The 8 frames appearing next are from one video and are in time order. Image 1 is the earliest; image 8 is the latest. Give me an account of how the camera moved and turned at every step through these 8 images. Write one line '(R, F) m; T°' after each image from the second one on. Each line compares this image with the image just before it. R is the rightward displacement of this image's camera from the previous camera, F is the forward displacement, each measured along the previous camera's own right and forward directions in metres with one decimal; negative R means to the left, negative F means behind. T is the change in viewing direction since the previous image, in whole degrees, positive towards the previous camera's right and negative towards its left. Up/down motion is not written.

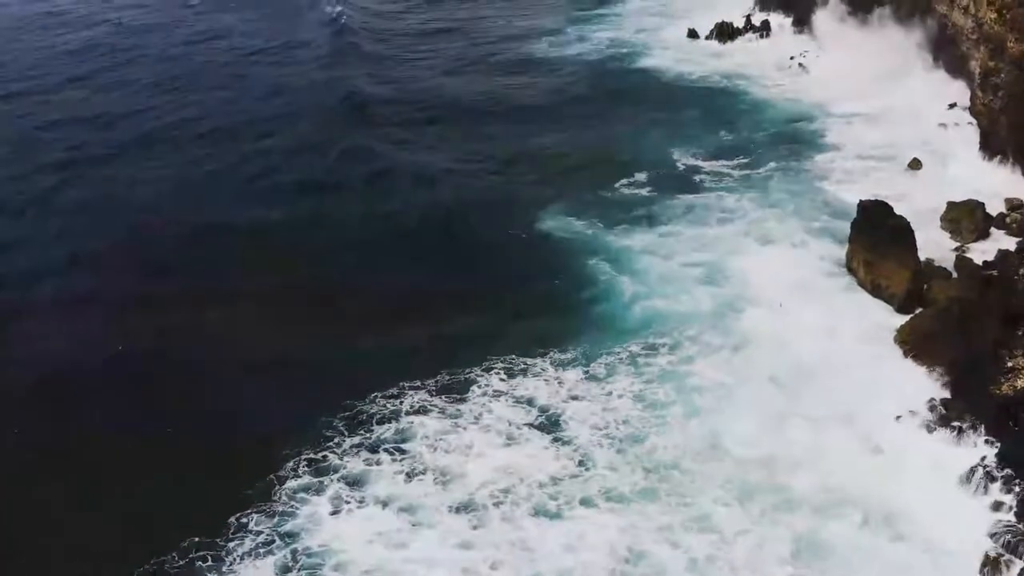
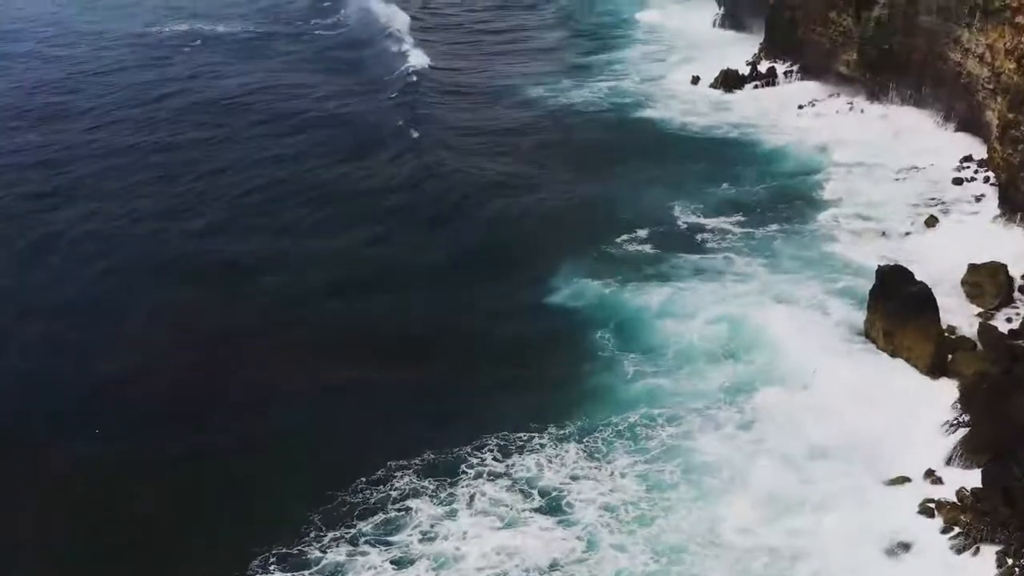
(0.0, +1.3) m; 0°
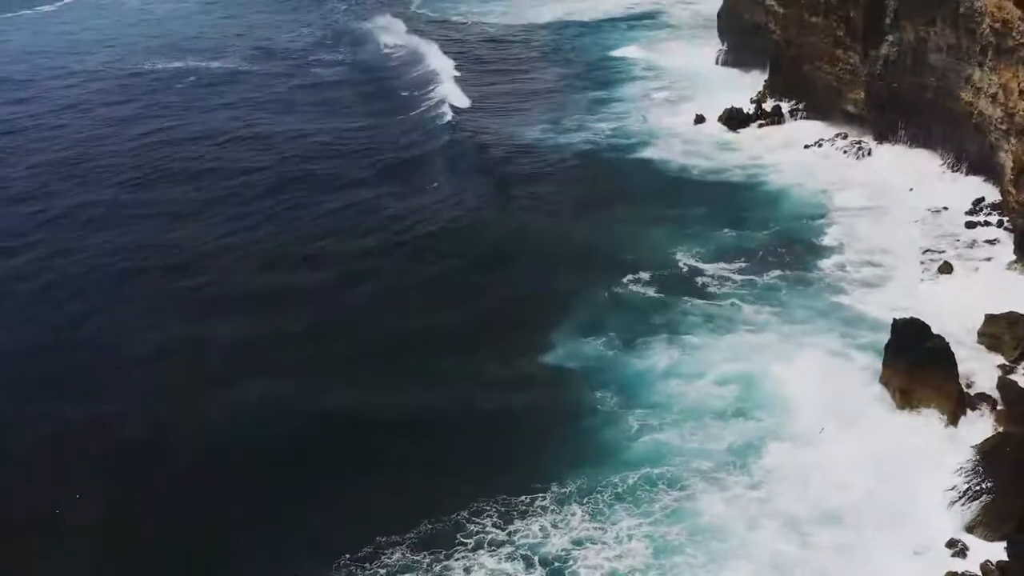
(0.0, +0.9) m; 0°
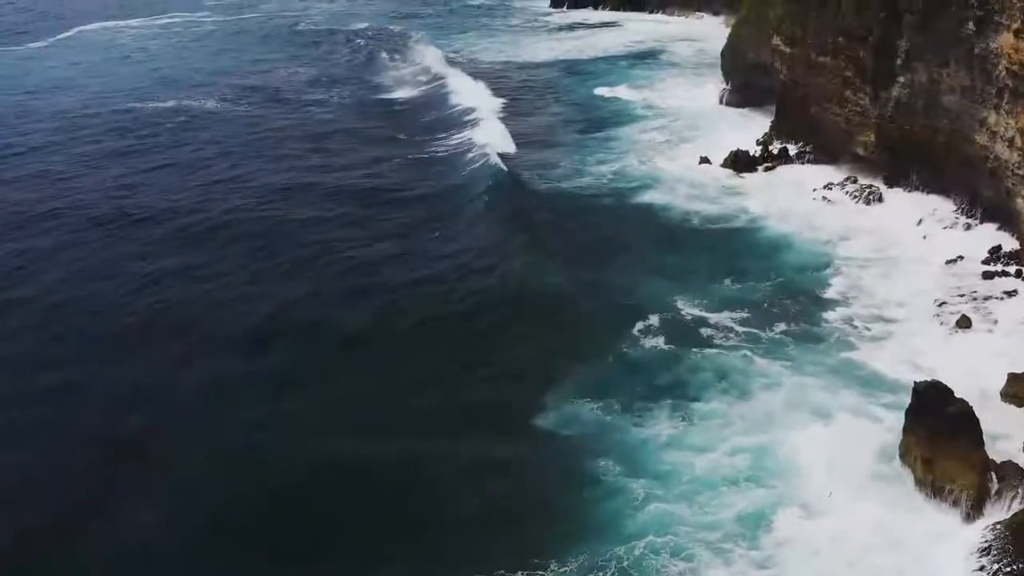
(0.0, +1.1) m; 0°
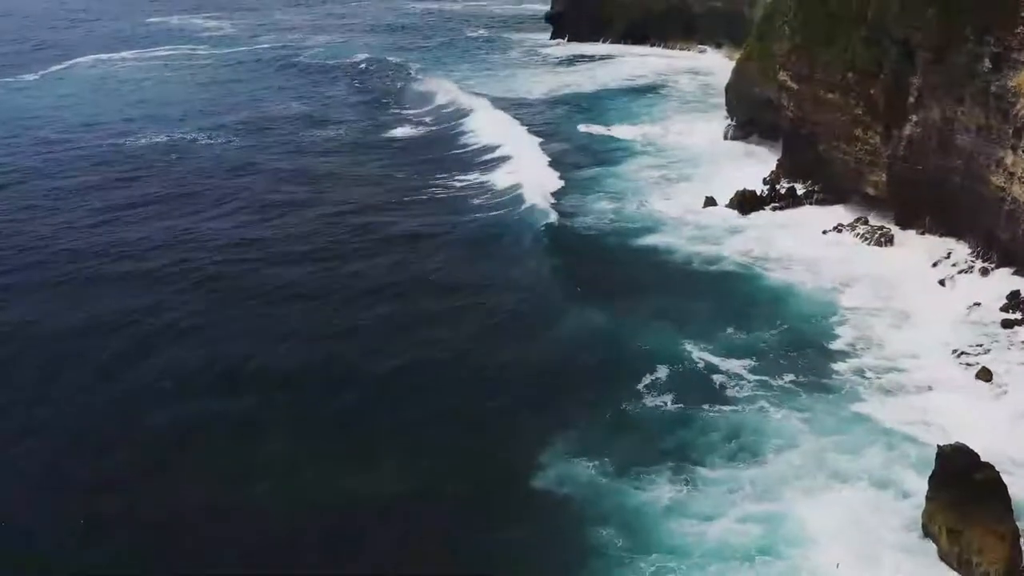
(0.0, +1.1) m; 0°
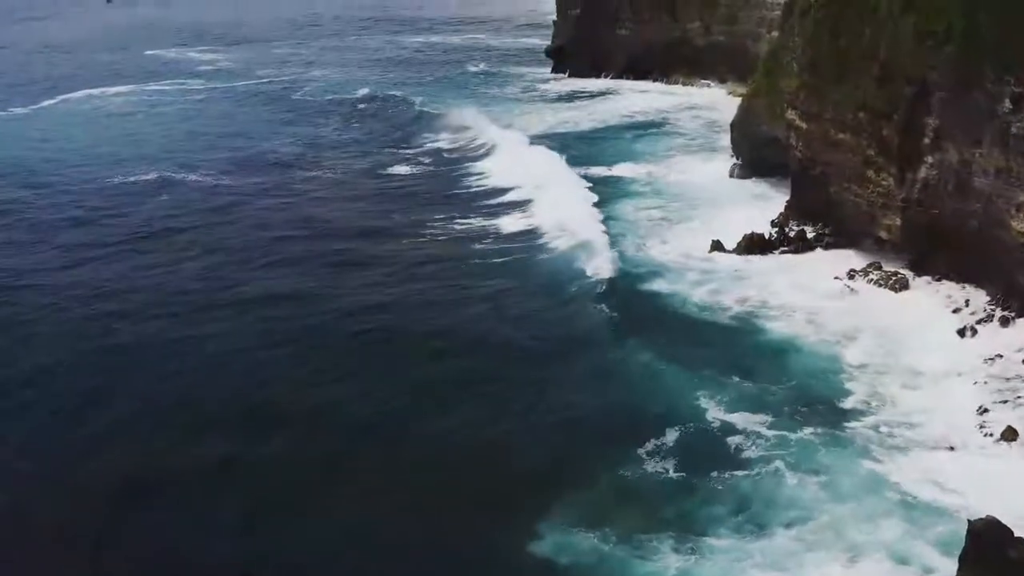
(0.0, +1.3) m; 0°
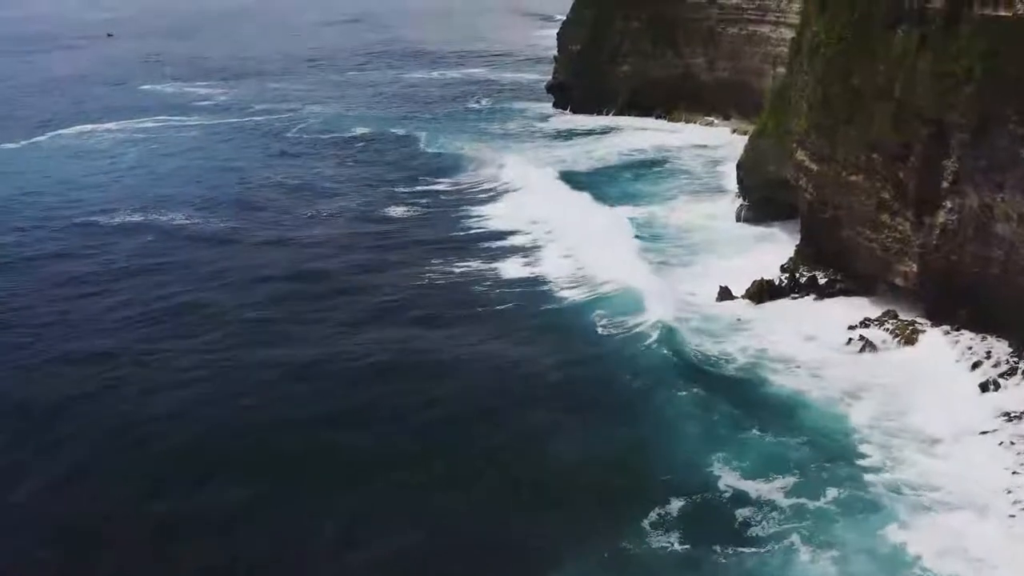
(0.0, +1.3) m; 0°
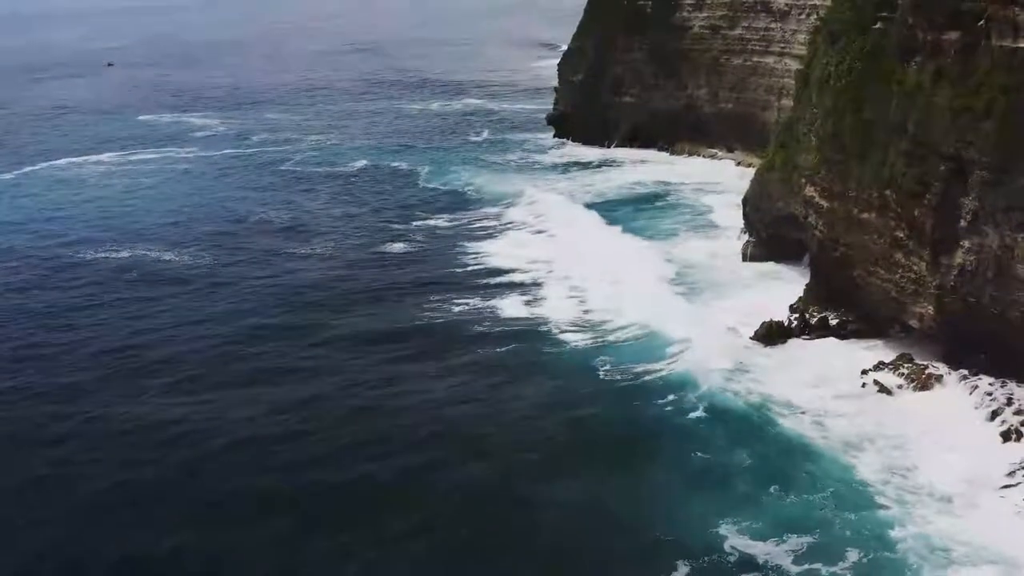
(0.0, +1.2) m; 0°
